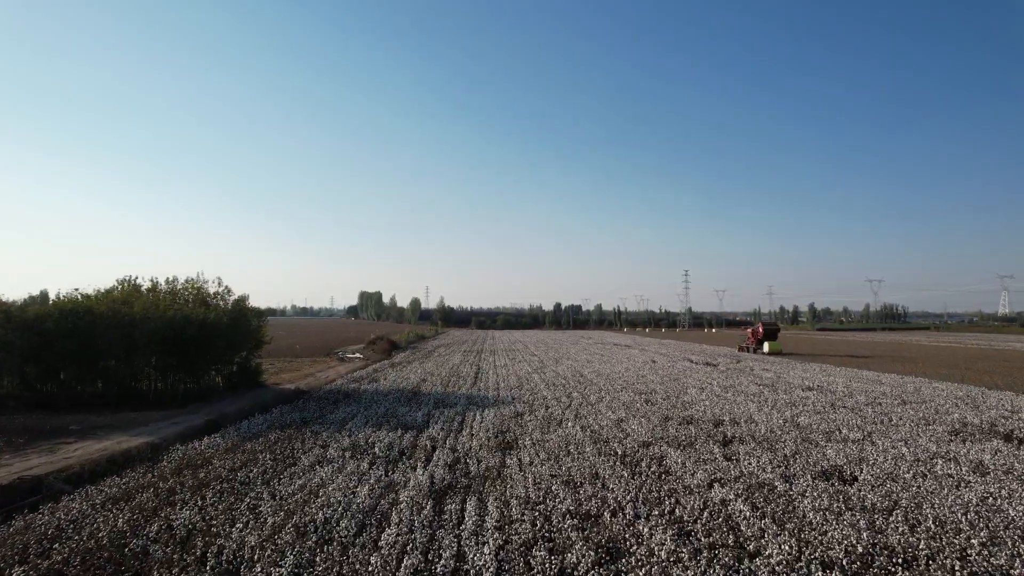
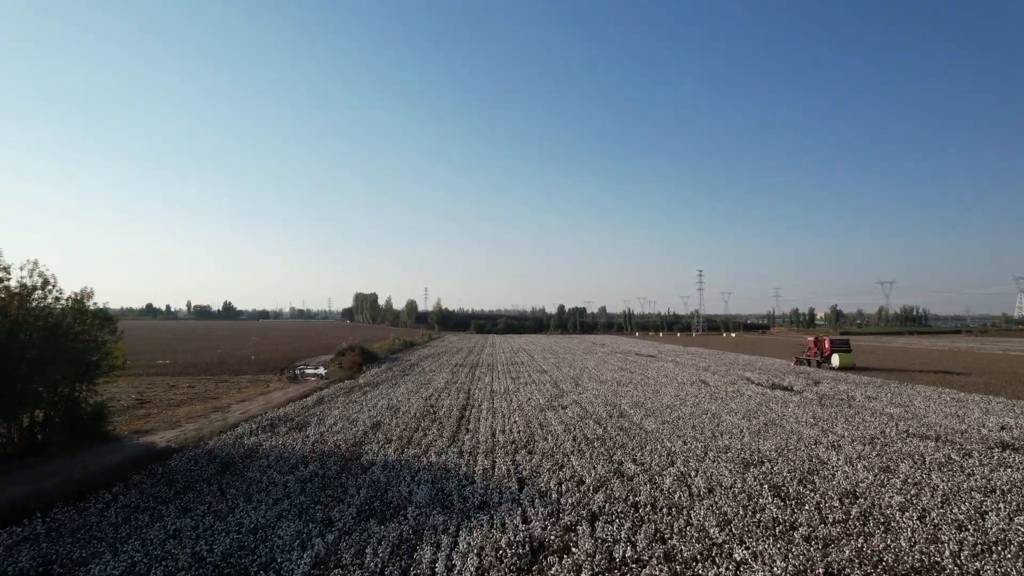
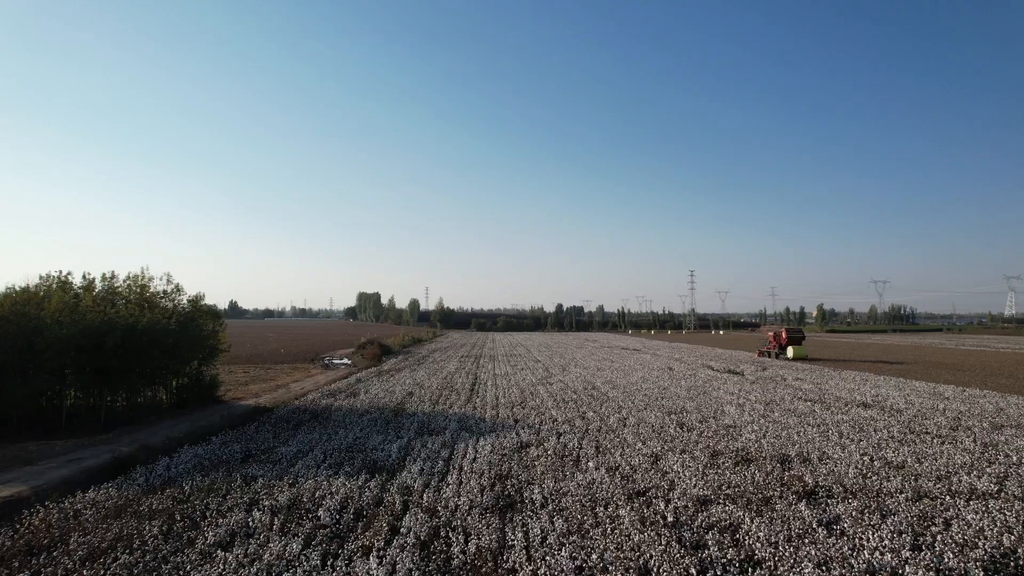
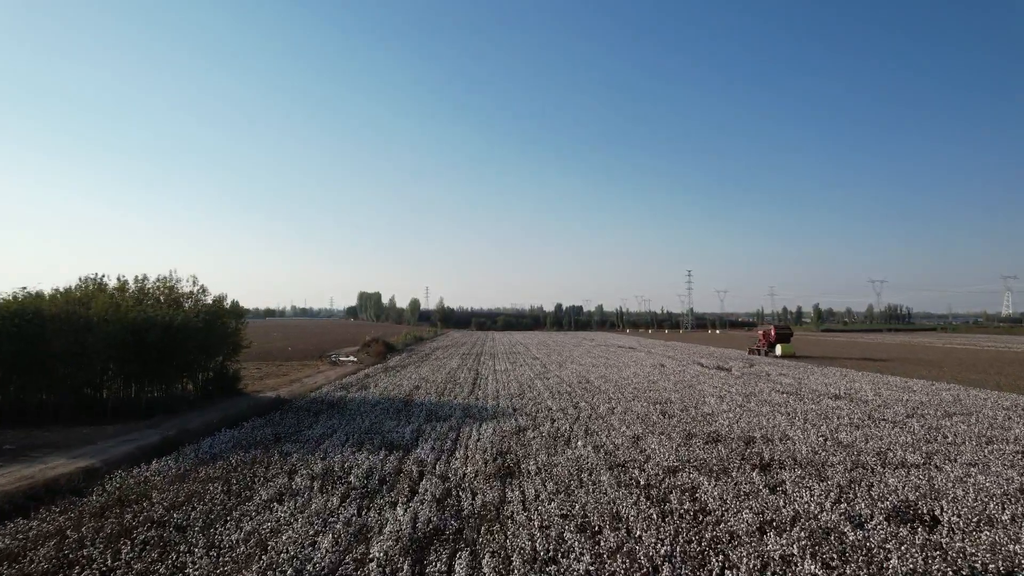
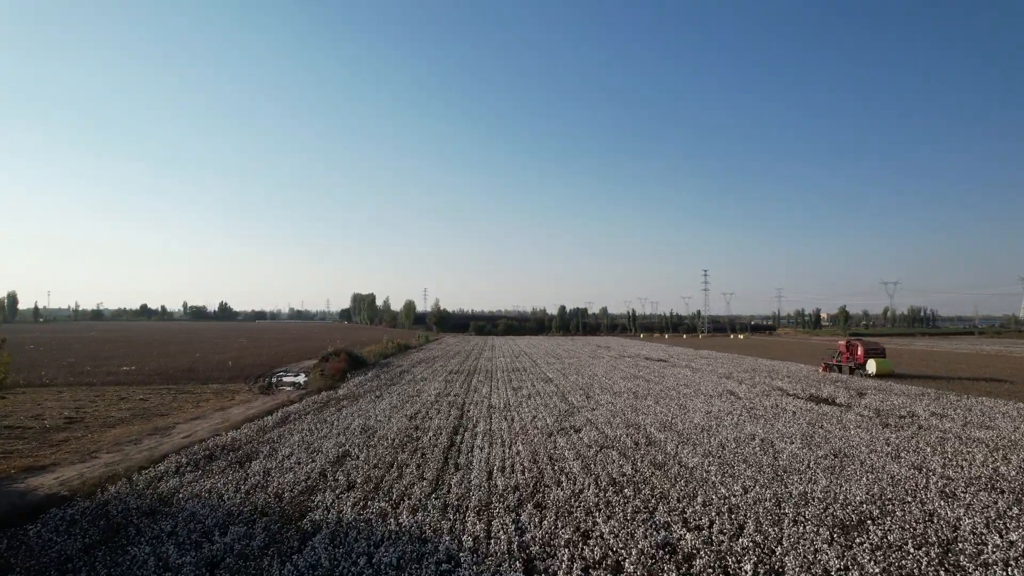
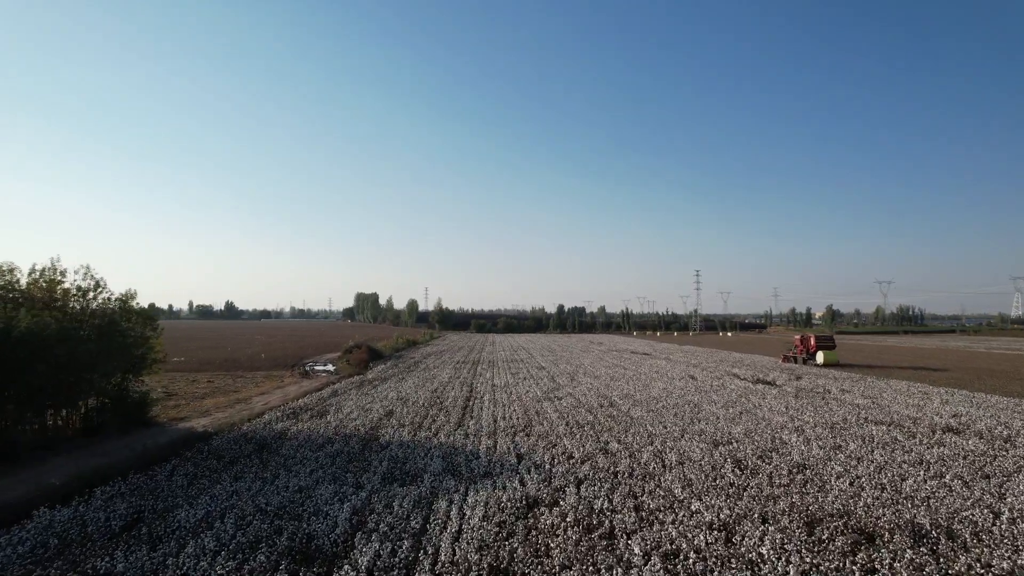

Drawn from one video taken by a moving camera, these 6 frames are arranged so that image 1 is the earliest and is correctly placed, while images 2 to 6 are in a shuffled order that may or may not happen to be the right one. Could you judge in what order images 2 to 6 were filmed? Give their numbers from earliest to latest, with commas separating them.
4, 3, 6, 2, 5
